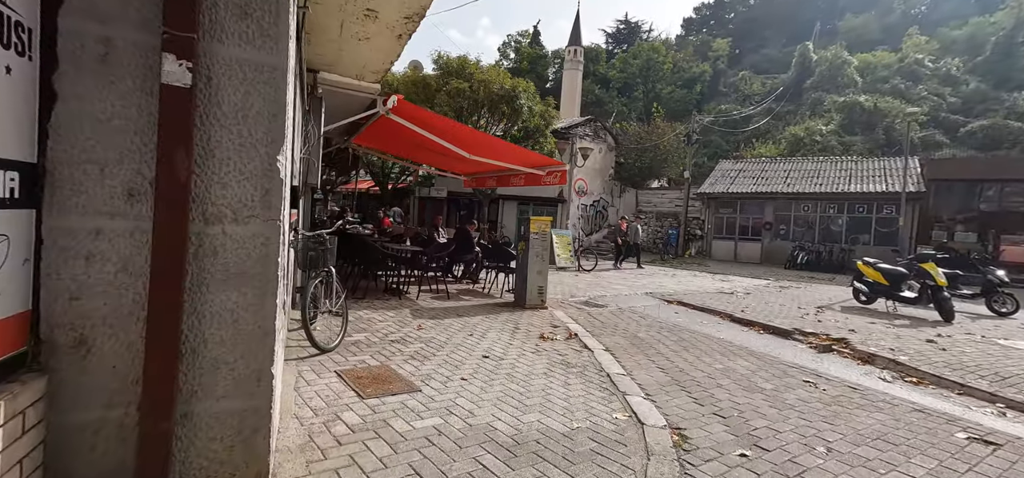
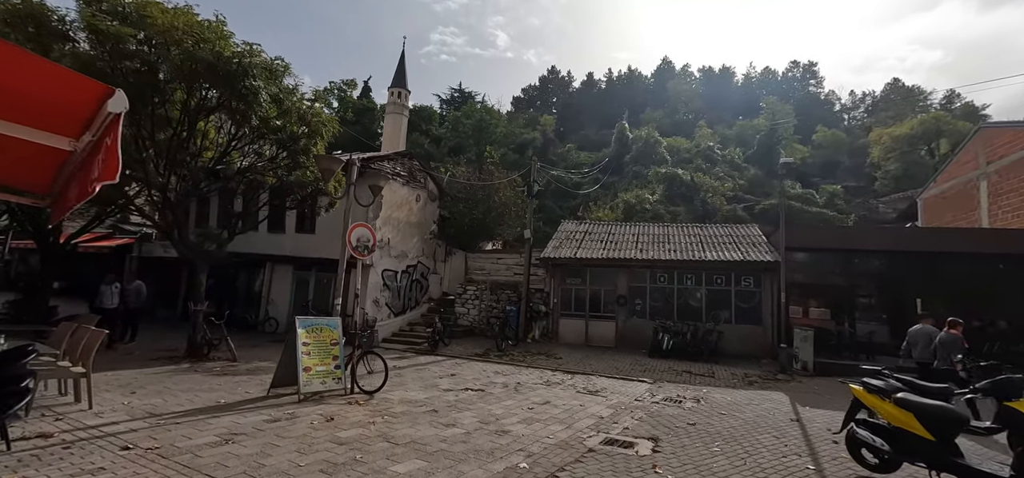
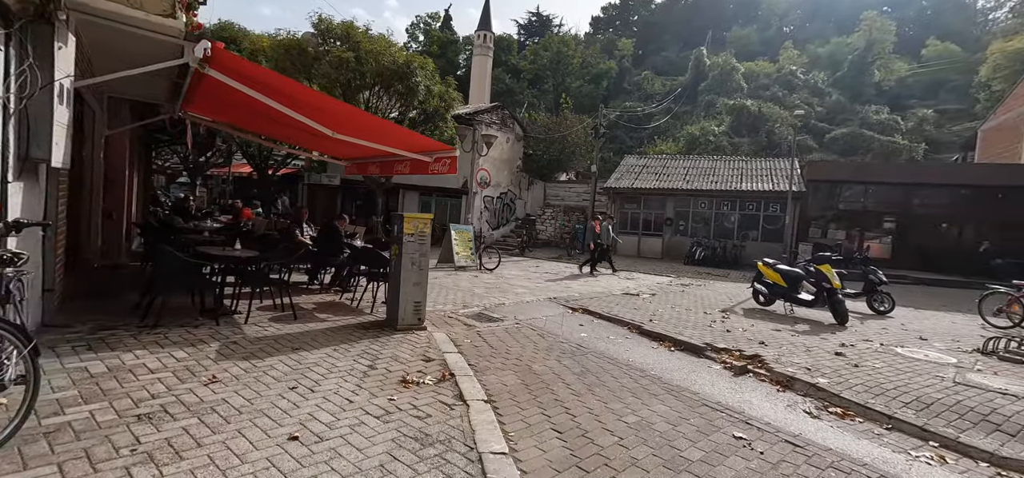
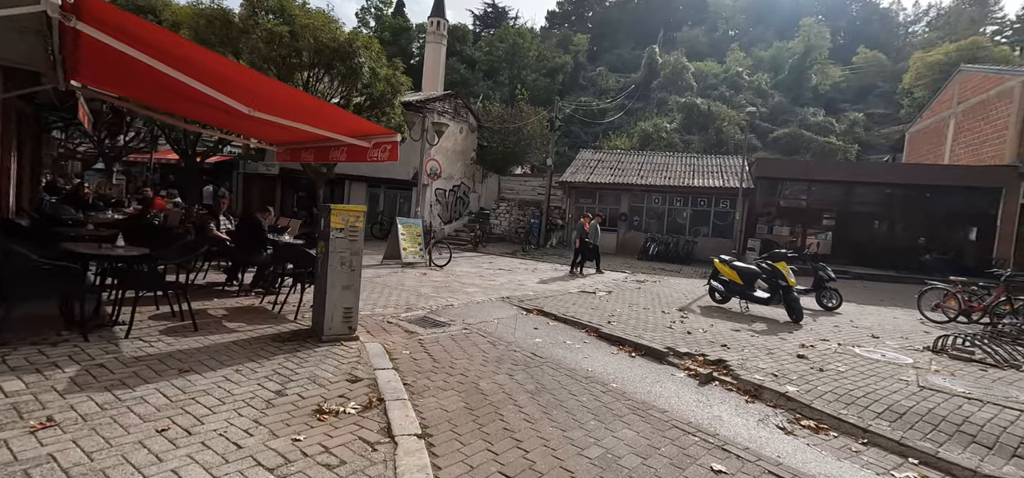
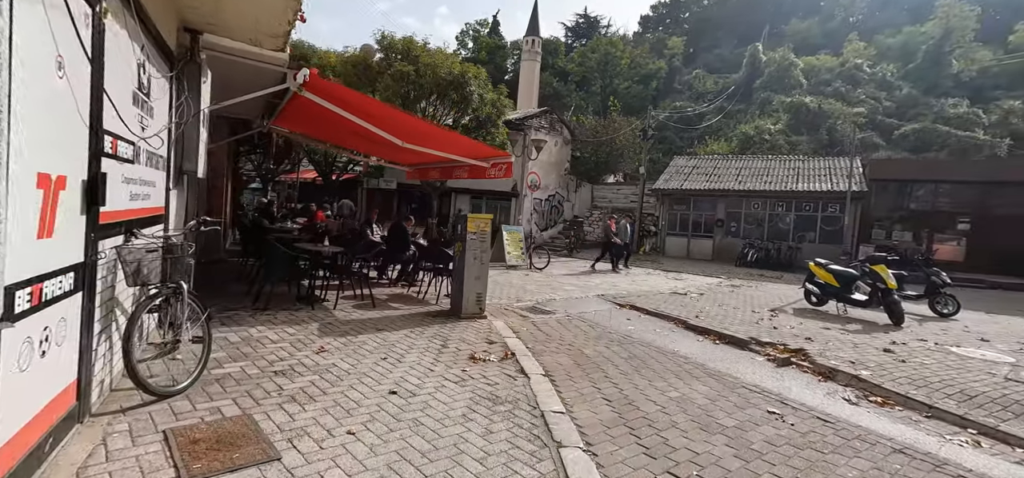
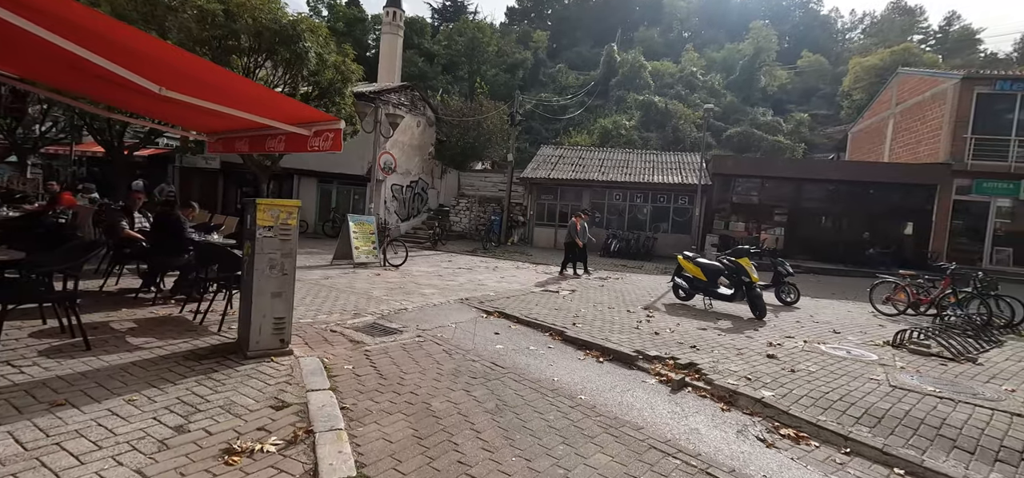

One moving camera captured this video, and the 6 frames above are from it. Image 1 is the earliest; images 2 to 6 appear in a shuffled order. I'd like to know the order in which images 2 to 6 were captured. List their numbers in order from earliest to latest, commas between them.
5, 3, 4, 6, 2
